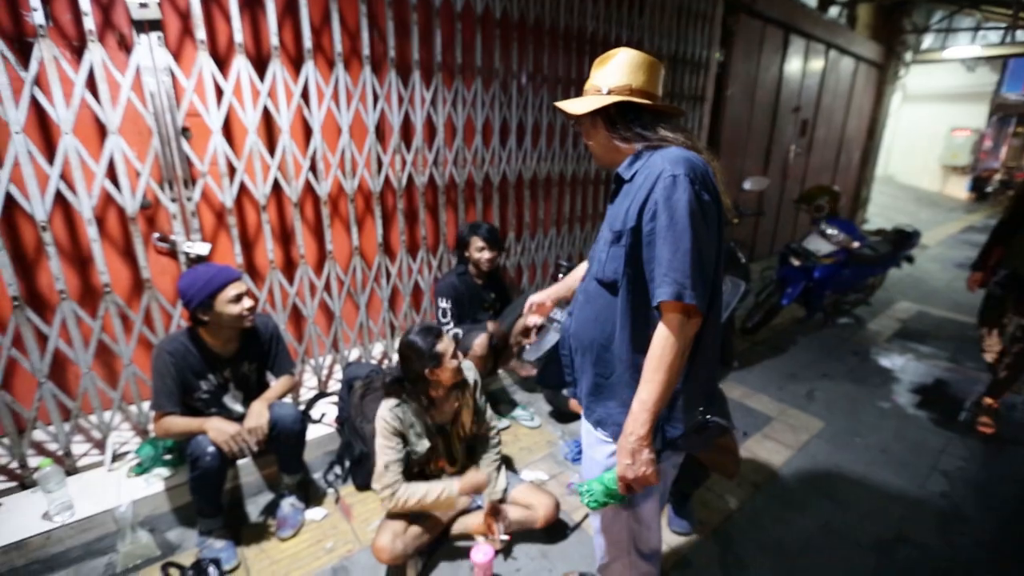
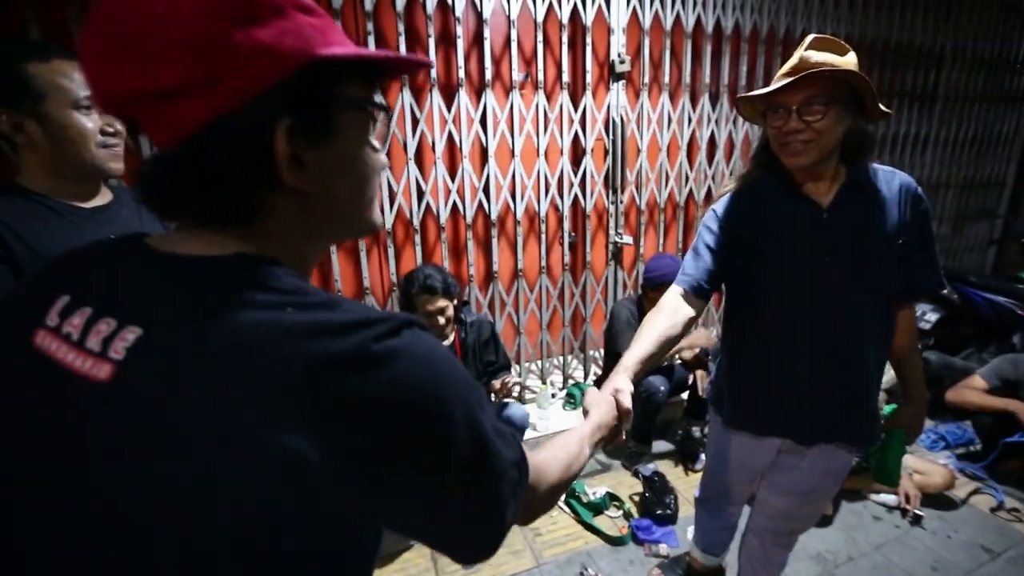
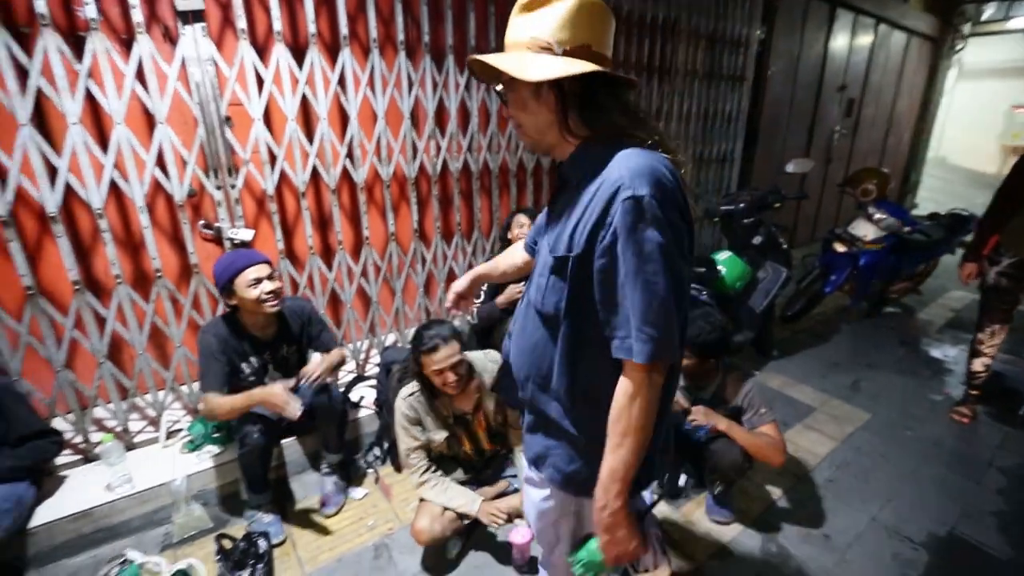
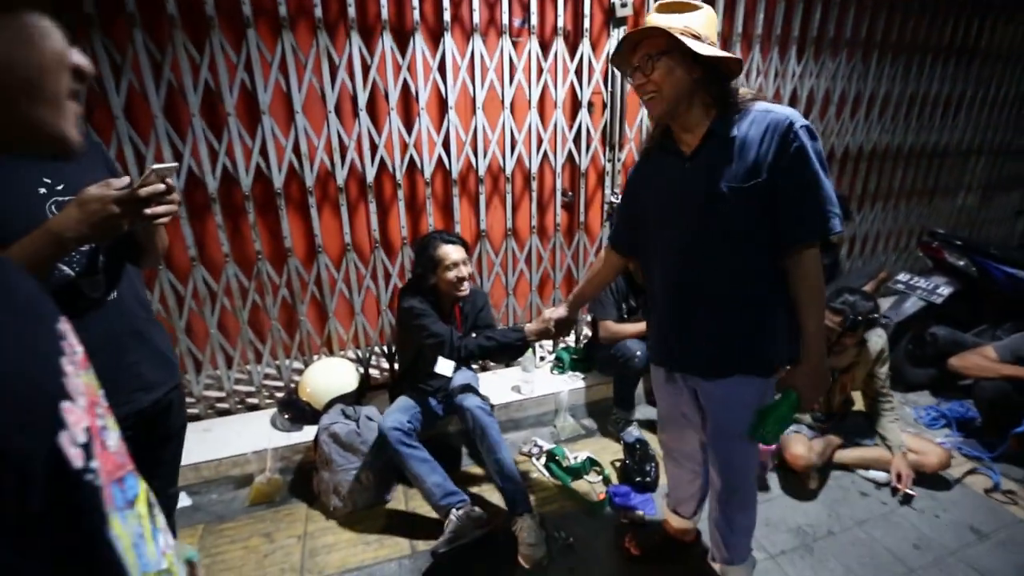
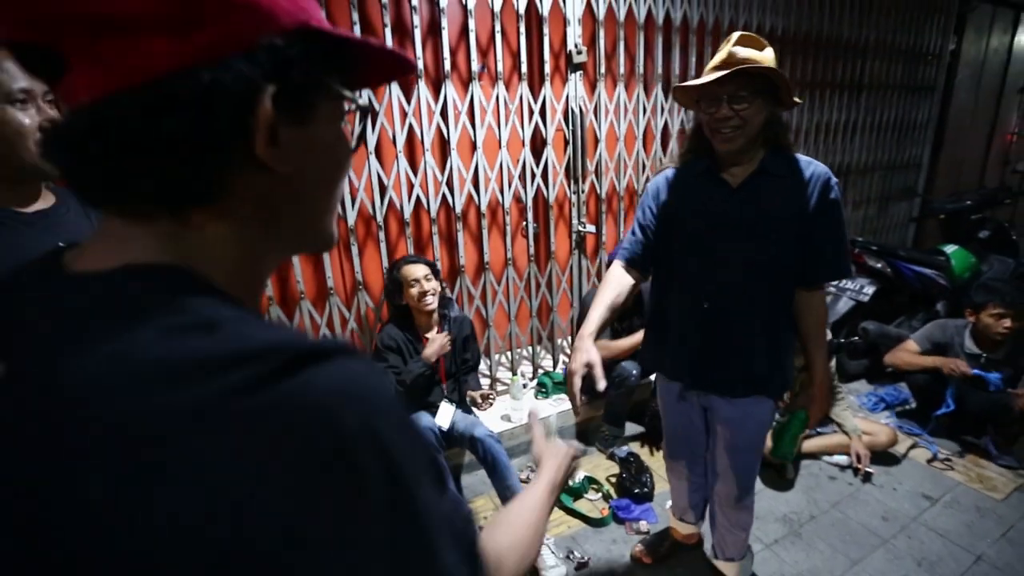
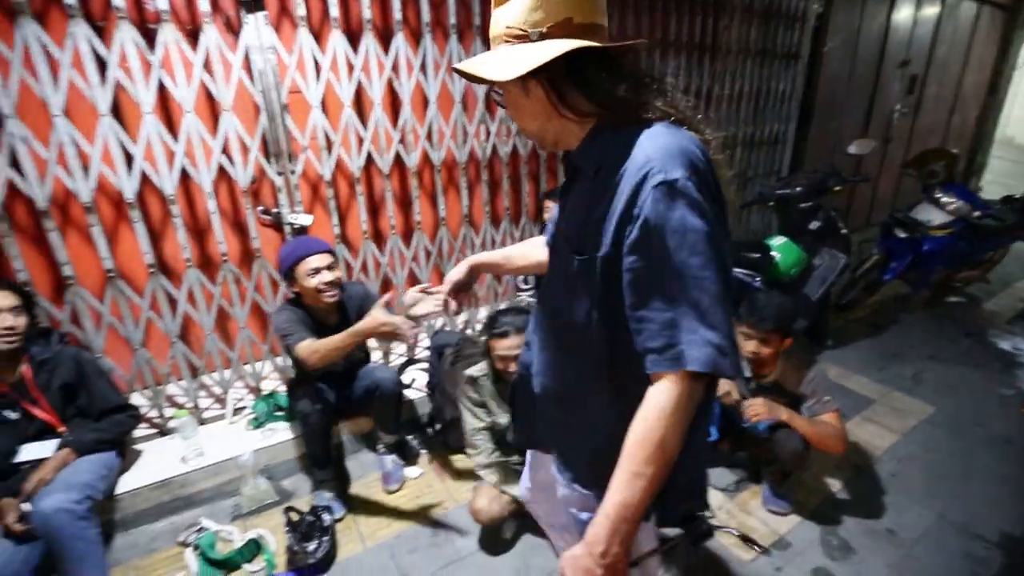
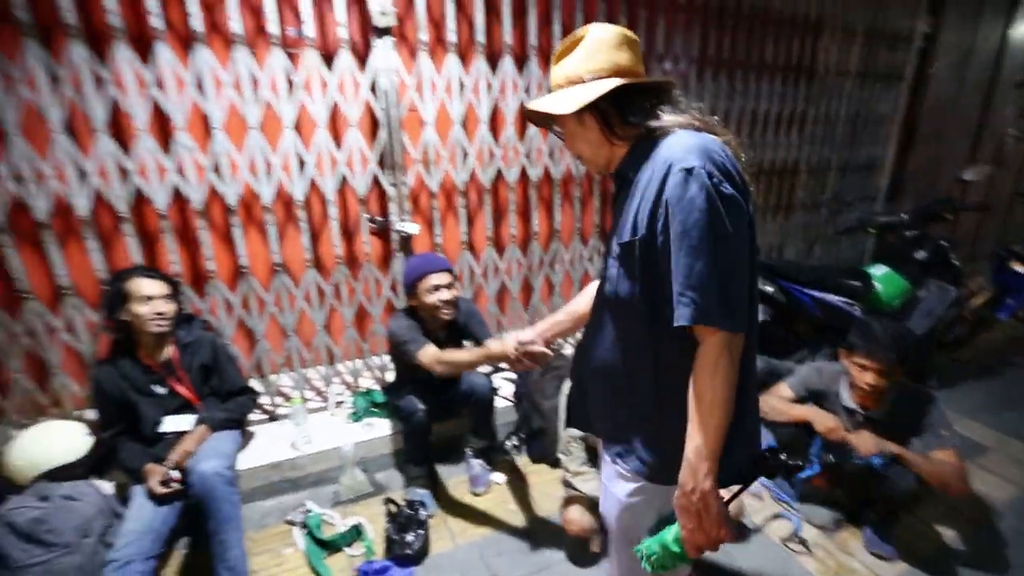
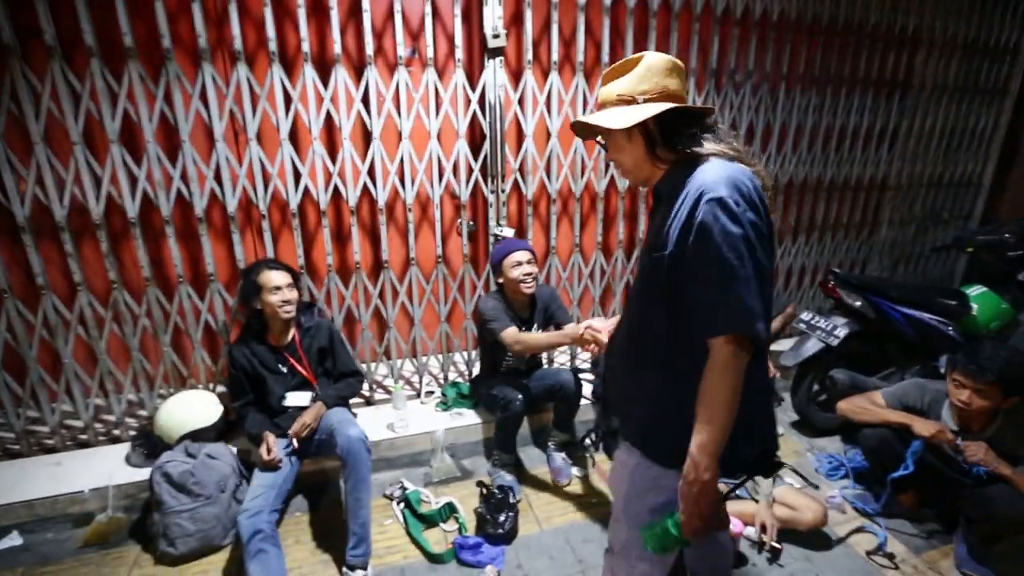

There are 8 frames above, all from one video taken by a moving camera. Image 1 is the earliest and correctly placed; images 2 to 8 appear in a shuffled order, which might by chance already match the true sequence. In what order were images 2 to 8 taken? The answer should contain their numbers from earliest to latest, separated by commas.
3, 6, 7, 8, 4, 5, 2
